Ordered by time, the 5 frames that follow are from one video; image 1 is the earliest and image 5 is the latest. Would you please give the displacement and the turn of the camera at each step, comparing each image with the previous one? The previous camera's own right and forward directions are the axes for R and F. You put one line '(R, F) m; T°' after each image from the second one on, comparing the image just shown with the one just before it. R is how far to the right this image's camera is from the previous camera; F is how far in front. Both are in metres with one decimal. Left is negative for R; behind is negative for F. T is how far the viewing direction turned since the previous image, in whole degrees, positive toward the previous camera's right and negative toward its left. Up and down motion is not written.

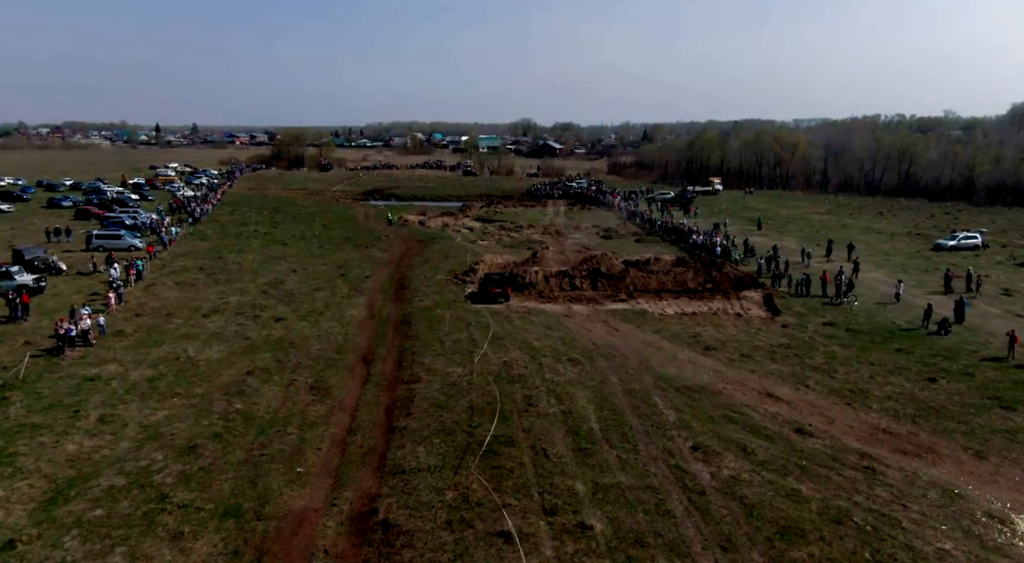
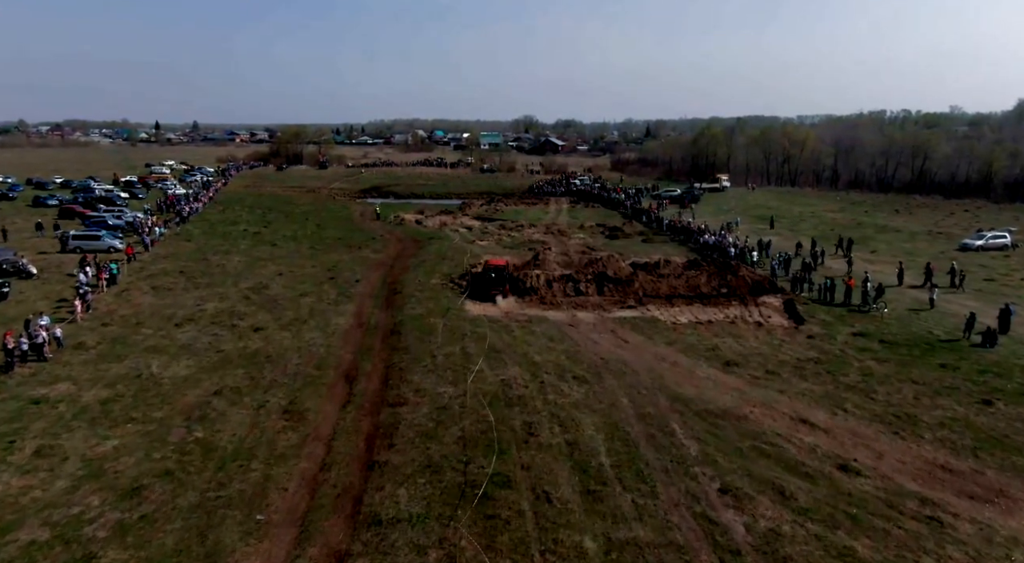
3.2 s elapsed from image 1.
(+0.1, +2.6) m; 0°
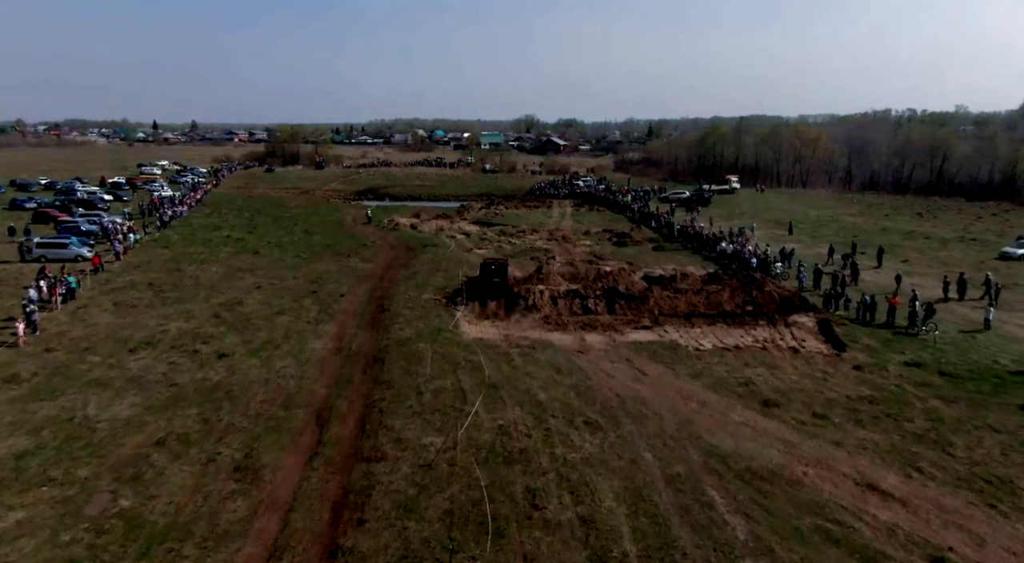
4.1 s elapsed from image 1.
(0.0, +3.6) m; 0°
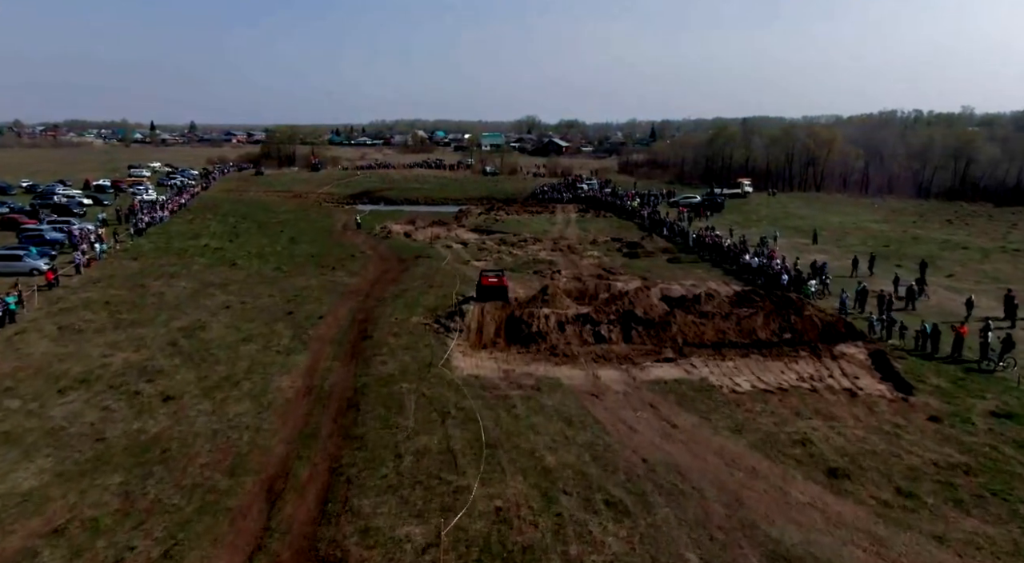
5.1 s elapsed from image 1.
(0.0, +4.1) m; 0°
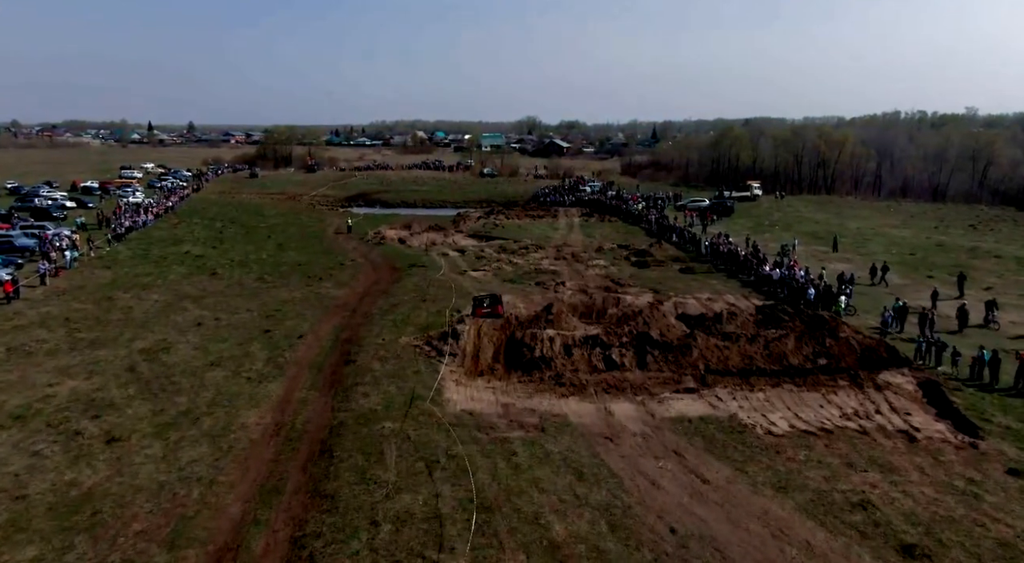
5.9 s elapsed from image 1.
(0.0, +3.0) m; 0°
